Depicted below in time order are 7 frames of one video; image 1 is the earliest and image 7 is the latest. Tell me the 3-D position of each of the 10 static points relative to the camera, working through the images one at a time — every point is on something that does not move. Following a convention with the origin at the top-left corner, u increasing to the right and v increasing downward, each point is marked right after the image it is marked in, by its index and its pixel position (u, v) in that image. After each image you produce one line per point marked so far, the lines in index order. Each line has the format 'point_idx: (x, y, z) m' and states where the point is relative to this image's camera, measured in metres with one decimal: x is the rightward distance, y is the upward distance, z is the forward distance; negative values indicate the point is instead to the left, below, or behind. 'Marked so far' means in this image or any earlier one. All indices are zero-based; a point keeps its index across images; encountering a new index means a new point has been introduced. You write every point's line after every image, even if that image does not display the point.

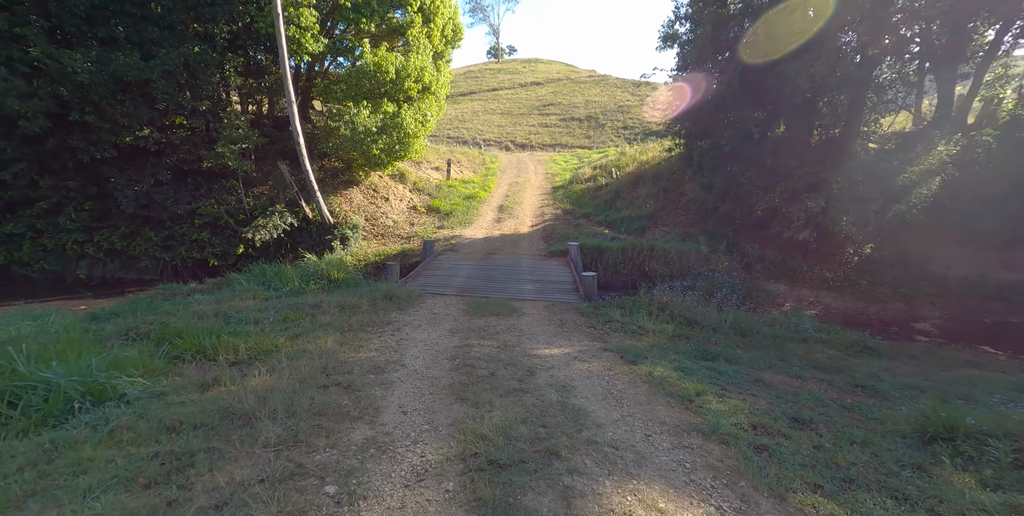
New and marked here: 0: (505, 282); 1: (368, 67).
0: (-0.1, -0.6, +9.9) m
1: (-4.6, +6.2, +13.8) m
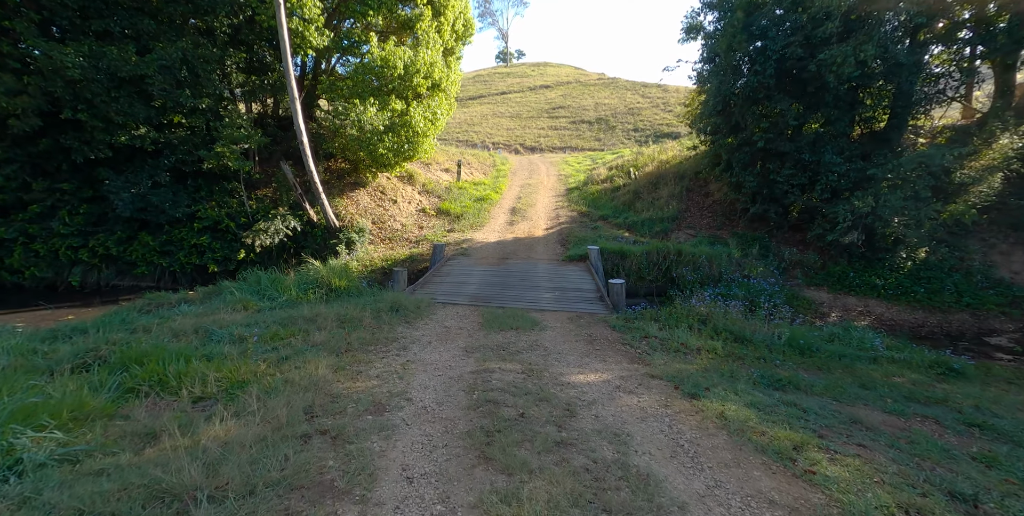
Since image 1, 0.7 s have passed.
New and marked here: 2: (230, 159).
0: (+0.3, -0.7, +9.1) m
1: (-4.2, +6.1, +13.2) m
2: (-7.4, +2.6, +11.3) m
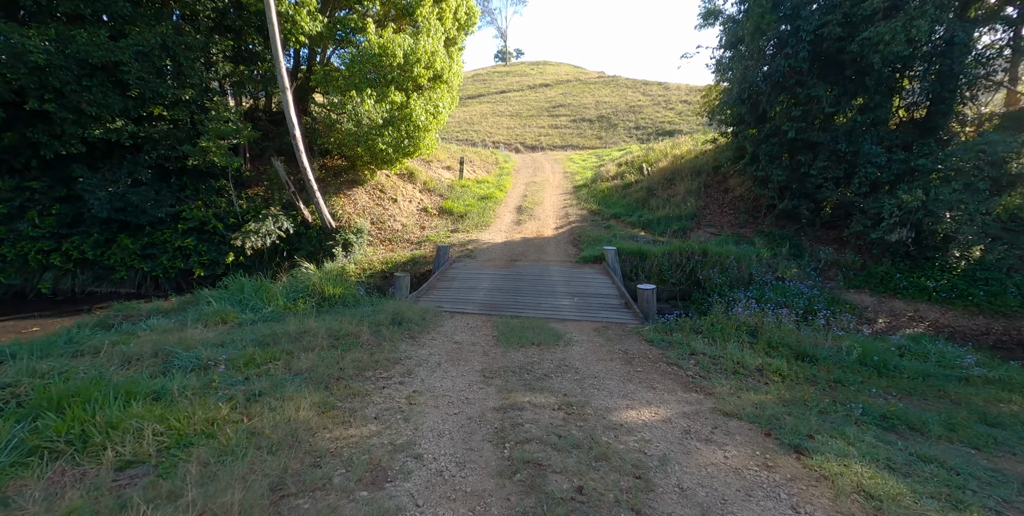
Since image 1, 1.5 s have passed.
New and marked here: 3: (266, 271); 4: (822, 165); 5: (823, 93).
0: (+0.5, -0.7, +8.2) m
1: (-4.0, +6.0, +12.3) m
2: (-7.2, +2.5, +10.4) m
3: (-6.7, -0.4, +11.6) m
4: (+7.5, +2.2, +10.4) m
5: (+7.1, +3.8, +9.8) m
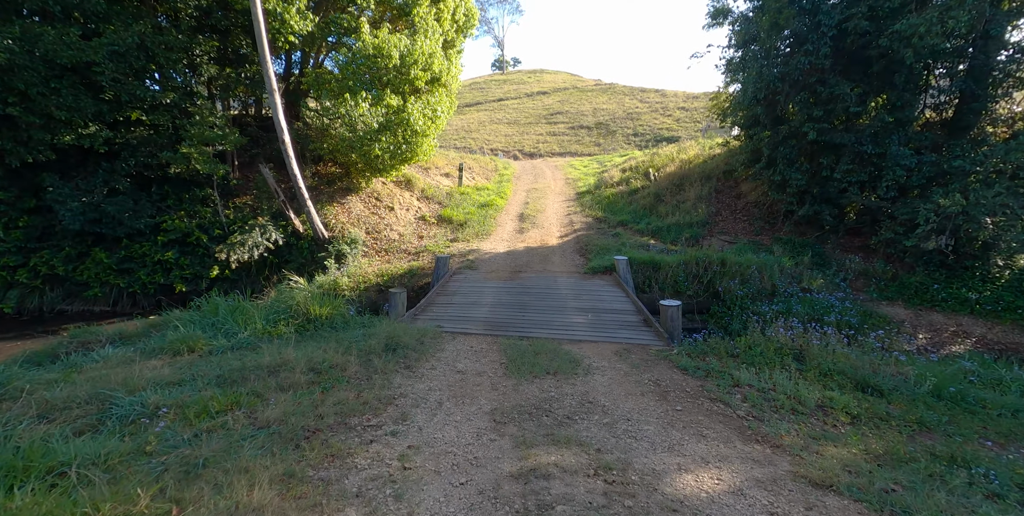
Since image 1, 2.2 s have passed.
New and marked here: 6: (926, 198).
0: (+0.6, -1.0, +7.5) m
1: (-3.9, +5.7, +11.7) m
2: (-7.1, +2.2, +9.7) m
3: (-6.6, -0.8, +10.8) m
4: (+7.6, +2.0, +9.7) m
5: (+7.2, +3.6, +9.2) m
6: (+8.4, +1.2, +8.7) m
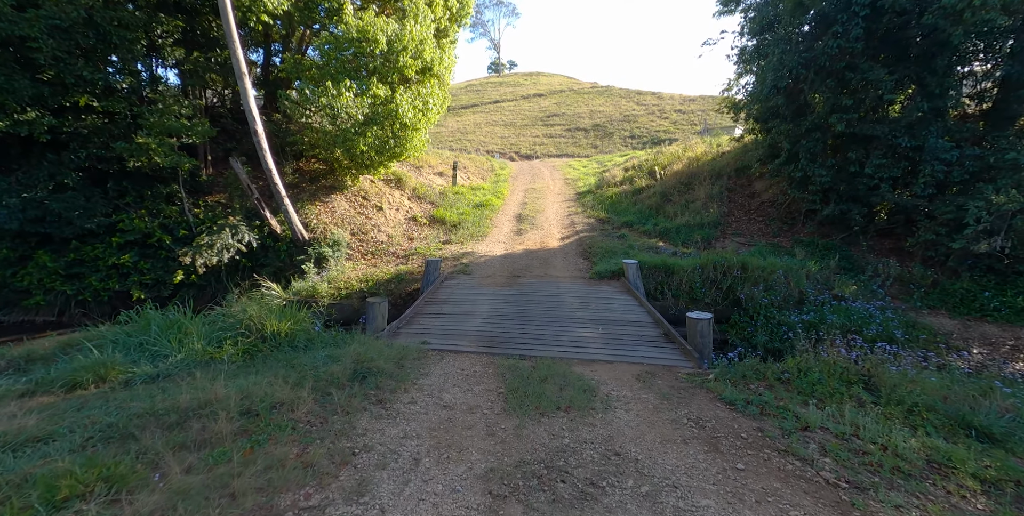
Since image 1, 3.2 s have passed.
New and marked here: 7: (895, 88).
0: (+0.6, -1.0, +6.5) m
1: (-4.0, +5.6, +10.7) m
2: (-7.2, +2.1, +8.7) m
3: (-6.6, -0.8, +9.8) m
4: (+7.5, +2.0, +8.8) m
5: (+7.2, +3.5, +8.3) m
6: (+8.3, +1.1, +7.8) m
7: (+7.5, +3.3, +8.4) m
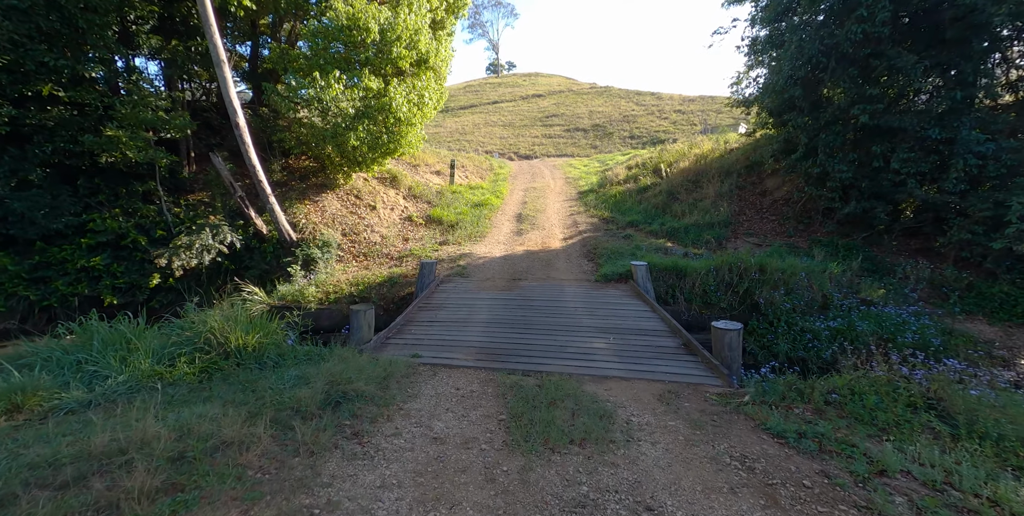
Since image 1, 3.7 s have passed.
0: (+0.6, -1.0, +5.9) m
1: (-4.0, +5.5, +10.1) m
2: (-7.2, +2.1, +8.1) m
3: (-6.6, -0.9, +9.1) m
4: (+7.6, +1.9, +8.2) m
5: (+7.2, +3.5, +7.7) m
6: (+8.3, +1.1, +7.2) m
7: (+7.5, +3.3, +7.8) m
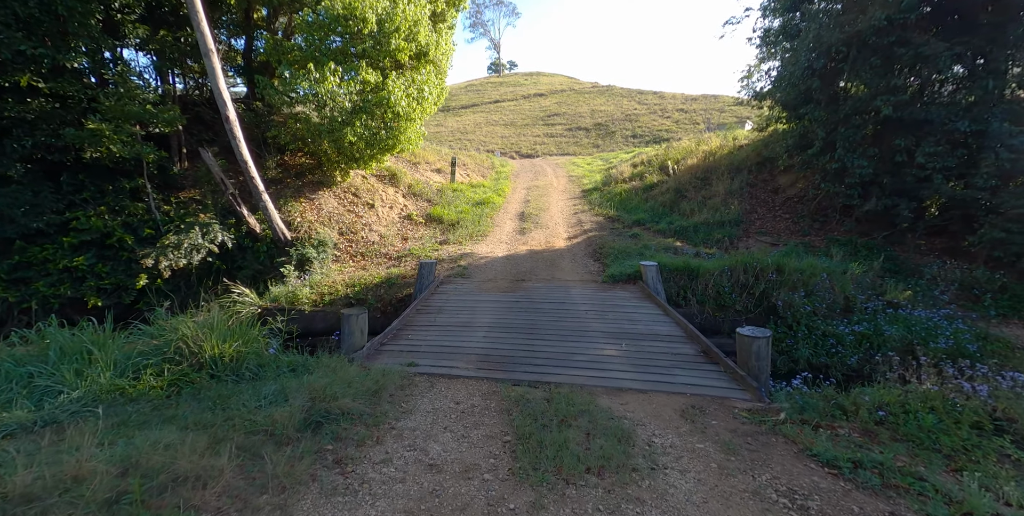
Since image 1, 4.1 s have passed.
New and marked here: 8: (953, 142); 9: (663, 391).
0: (+0.7, -1.0, +5.5) m
1: (-3.9, +5.5, +9.7) m
2: (-7.1, +2.1, +7.7) m
3: (-6.6, -0.9, +8.7) m
4: (+7.6, +1.9, +7.8) m
5: (+7.2, +3.5, +7.3) m
6: (+8.4, +1.1, +6.7) m
7: (+7.6, +3.3, +7.4) m
8: (+8.0, +2.1, +7.8) m
9: (+1.4, -1.2, +4.0) m
